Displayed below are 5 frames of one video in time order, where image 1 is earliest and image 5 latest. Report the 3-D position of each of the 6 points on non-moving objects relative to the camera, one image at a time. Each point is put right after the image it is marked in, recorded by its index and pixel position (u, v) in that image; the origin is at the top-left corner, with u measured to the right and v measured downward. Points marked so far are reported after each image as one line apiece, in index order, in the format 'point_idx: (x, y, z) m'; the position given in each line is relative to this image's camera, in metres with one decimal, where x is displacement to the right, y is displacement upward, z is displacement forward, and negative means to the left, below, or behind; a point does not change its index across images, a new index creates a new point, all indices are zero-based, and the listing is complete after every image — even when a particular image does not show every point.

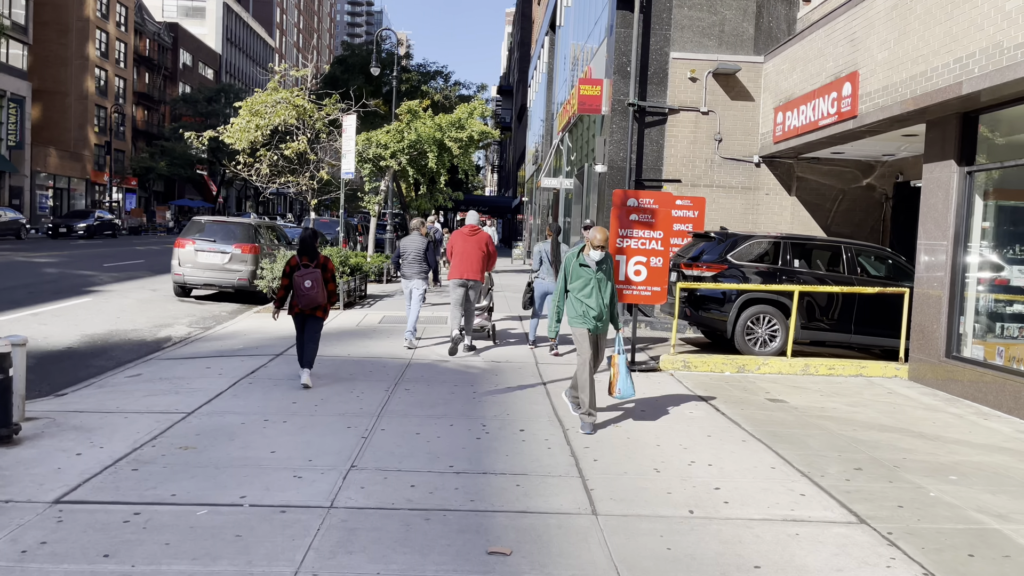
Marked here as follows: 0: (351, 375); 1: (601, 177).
0: (-1.7, -0.9, +8.9) m
1: (+1.6, +2.0, +15.2) m
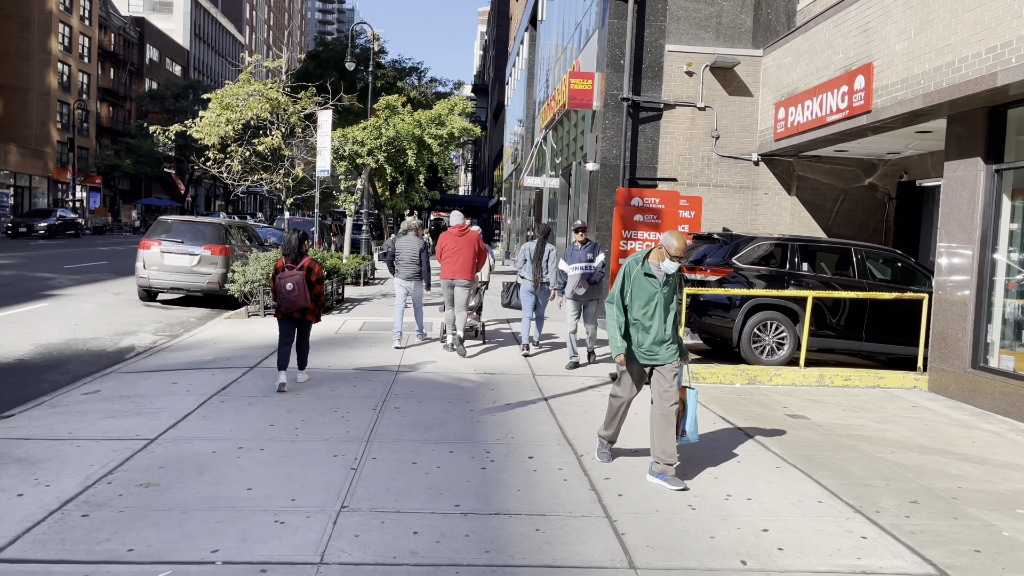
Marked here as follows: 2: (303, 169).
0: (-1.8, -1.0, +8.1) m
1: (+1.4, +2.0, +14.5) m
2: (-3.8, +2.1, +15.0) m
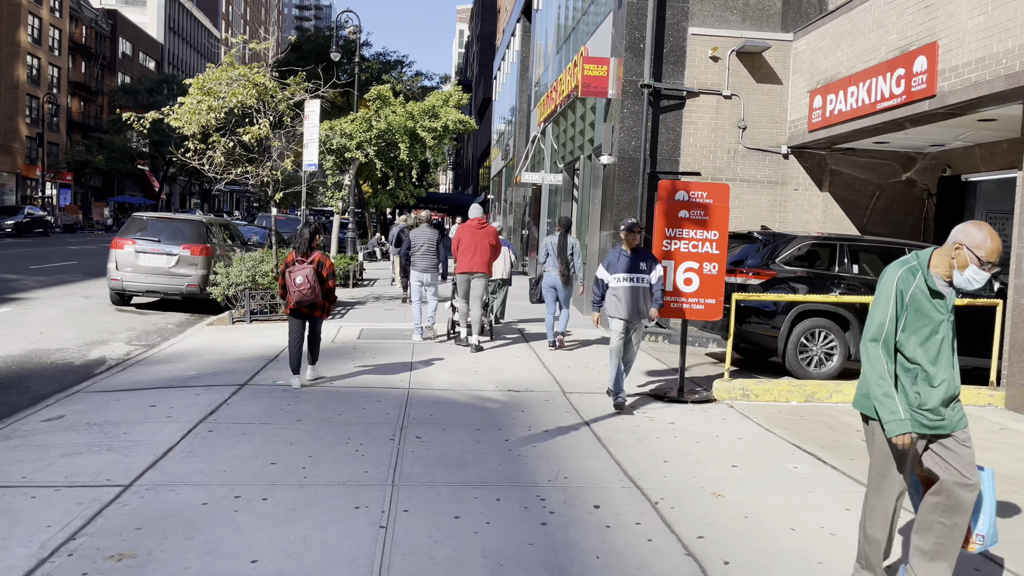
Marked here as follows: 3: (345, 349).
0: (-1.4, -1.1, +7.0) m
1: (+1.5, +1.9, +13.4) m
2: (-3.7, +2.1, +13.8) m
3: (-2.1, -0.8, +10.5) m
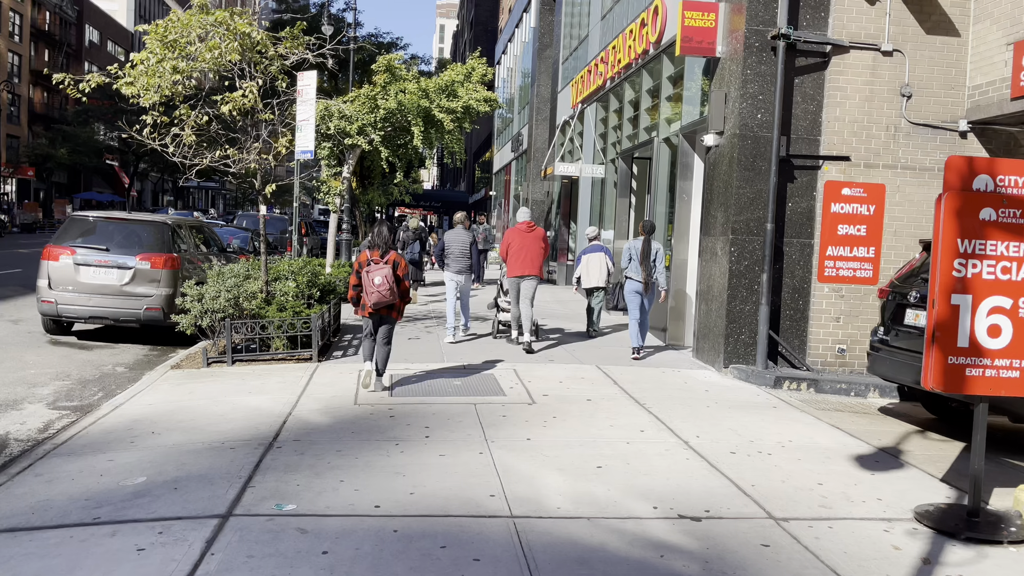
0: (-0.4, -1.4, +3.5) m
1: (+2.4, +1.6, +10.0) m
2: (-2.8, +1.8, +10.3) m
3: (-1.1, -1.1, +7.0) m
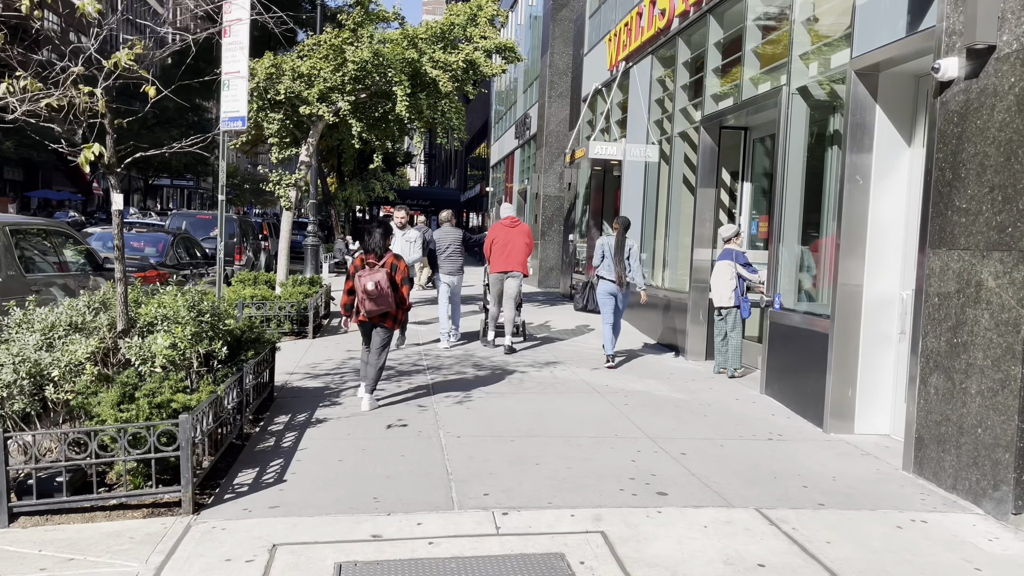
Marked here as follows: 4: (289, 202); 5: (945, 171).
0: (+0.2, -1.8, -1.3) m
1: (+2.9, +1.2, +5.2) m
2: (-2.3, +1.4, +5.4) m
3: (-0.7, -1.5, +2.2) m
4: (-3.3, +1.3, +12.5) m
5: (+2.8, +0.7, +5.3) m
